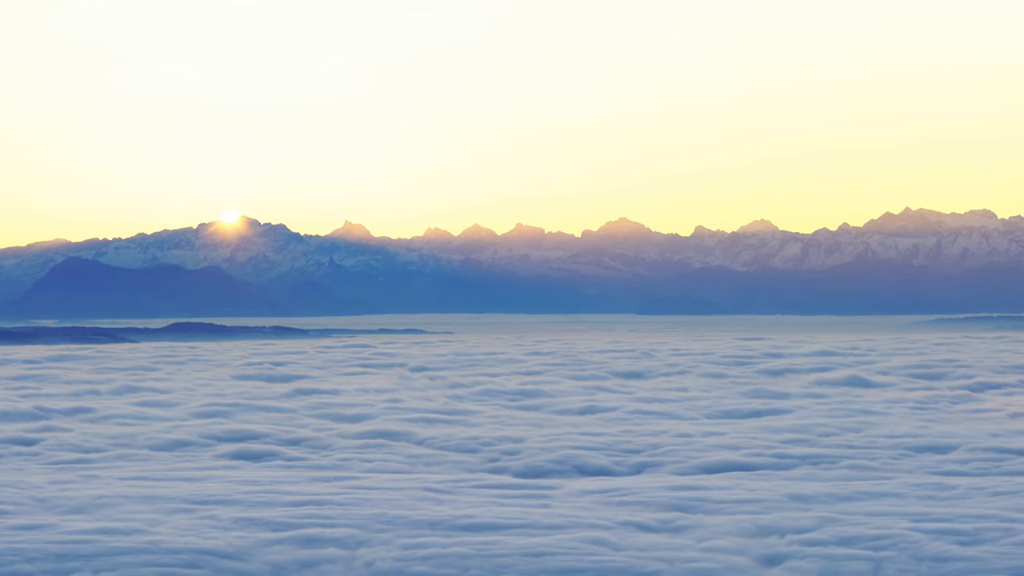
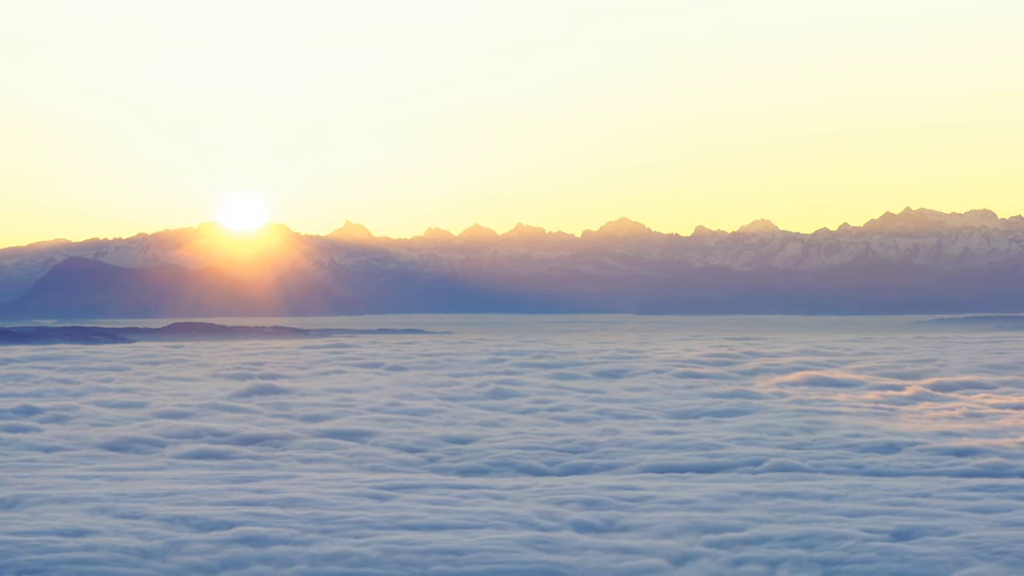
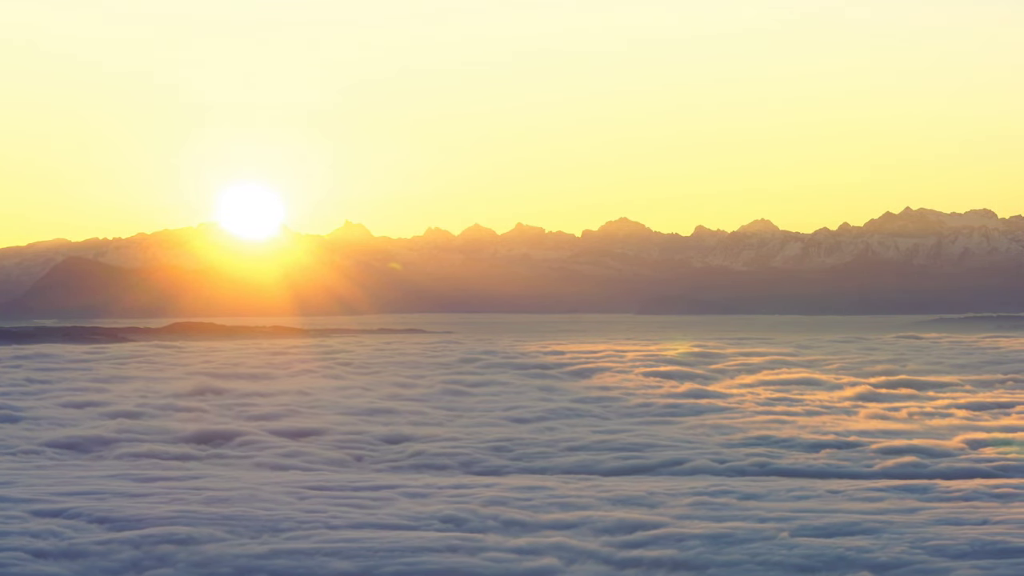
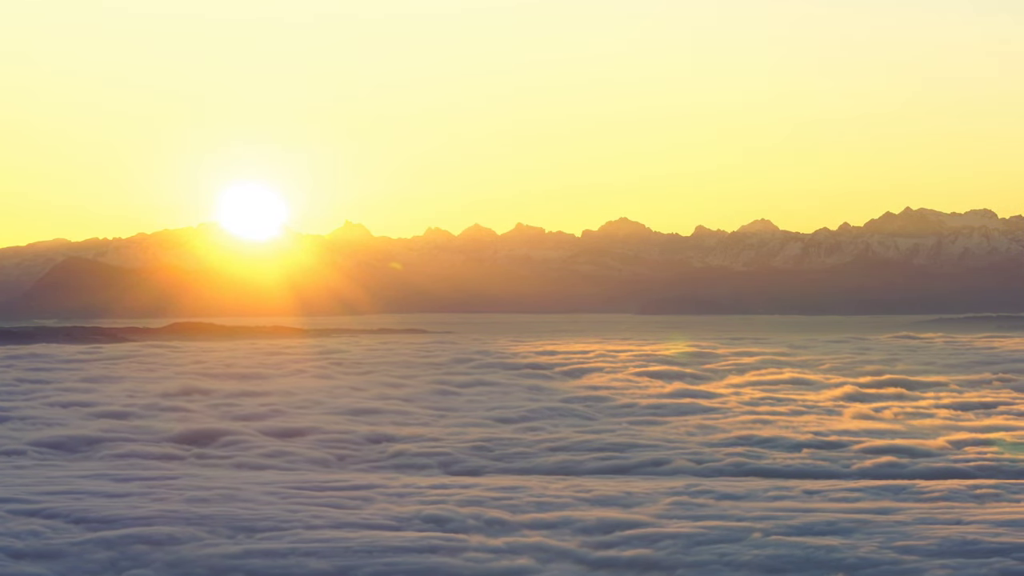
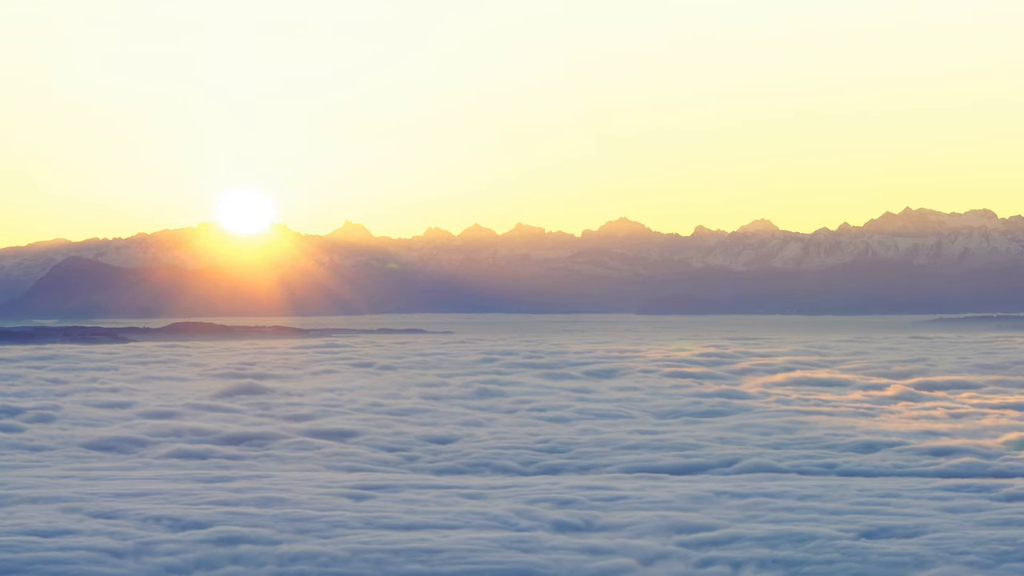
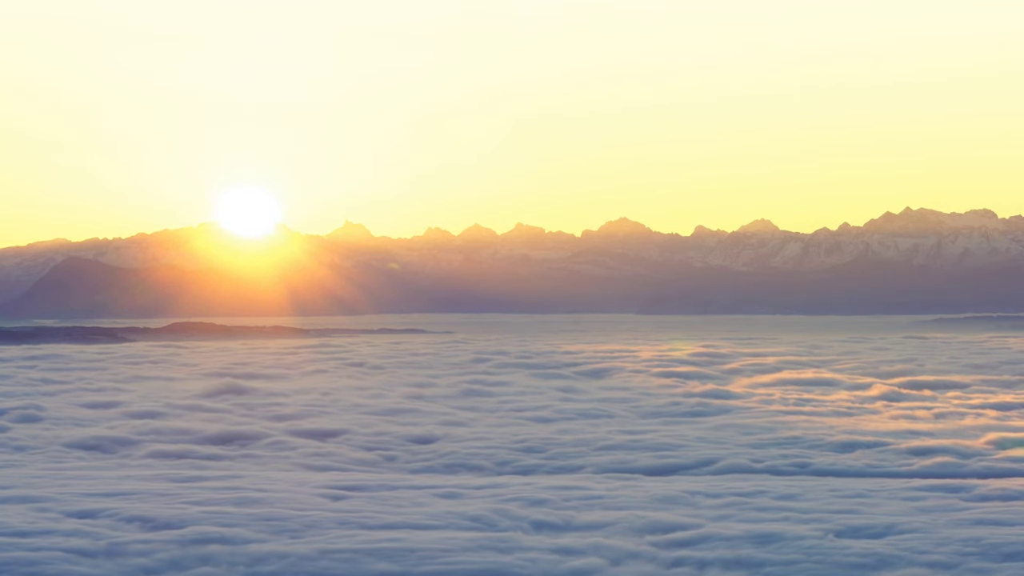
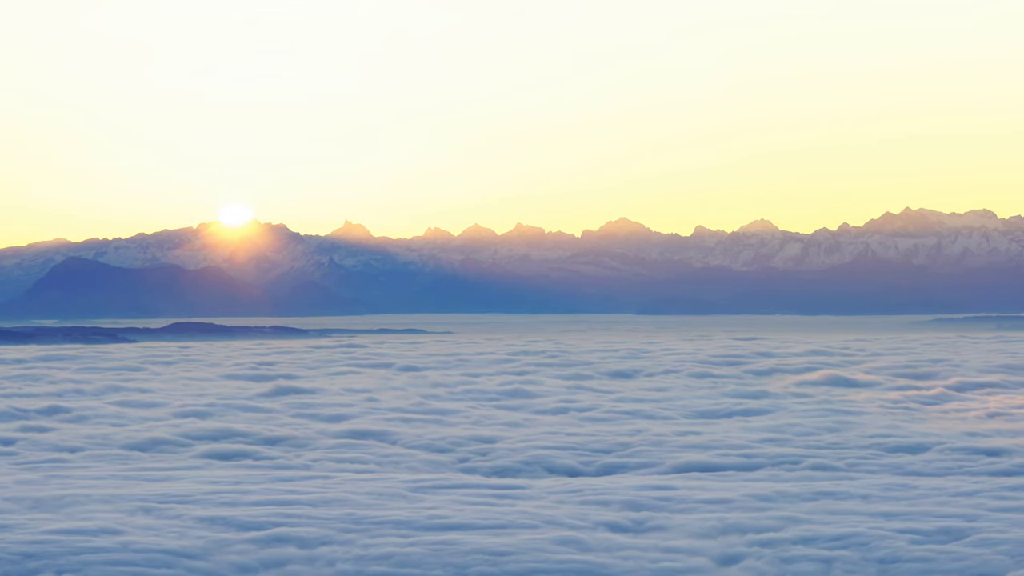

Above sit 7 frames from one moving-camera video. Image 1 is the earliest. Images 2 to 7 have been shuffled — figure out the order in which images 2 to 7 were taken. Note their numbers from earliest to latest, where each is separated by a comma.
7, 2, 5, 6, 3, 4
